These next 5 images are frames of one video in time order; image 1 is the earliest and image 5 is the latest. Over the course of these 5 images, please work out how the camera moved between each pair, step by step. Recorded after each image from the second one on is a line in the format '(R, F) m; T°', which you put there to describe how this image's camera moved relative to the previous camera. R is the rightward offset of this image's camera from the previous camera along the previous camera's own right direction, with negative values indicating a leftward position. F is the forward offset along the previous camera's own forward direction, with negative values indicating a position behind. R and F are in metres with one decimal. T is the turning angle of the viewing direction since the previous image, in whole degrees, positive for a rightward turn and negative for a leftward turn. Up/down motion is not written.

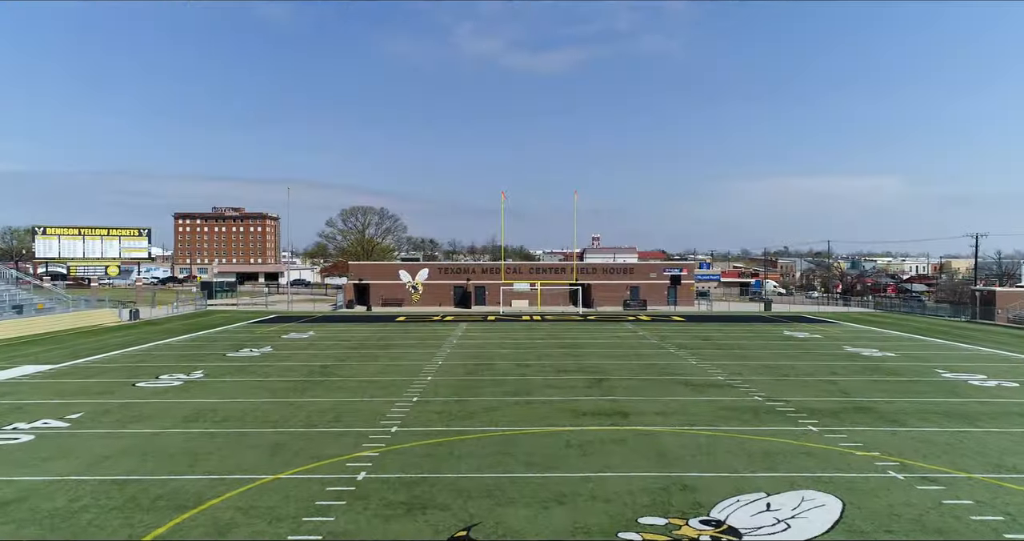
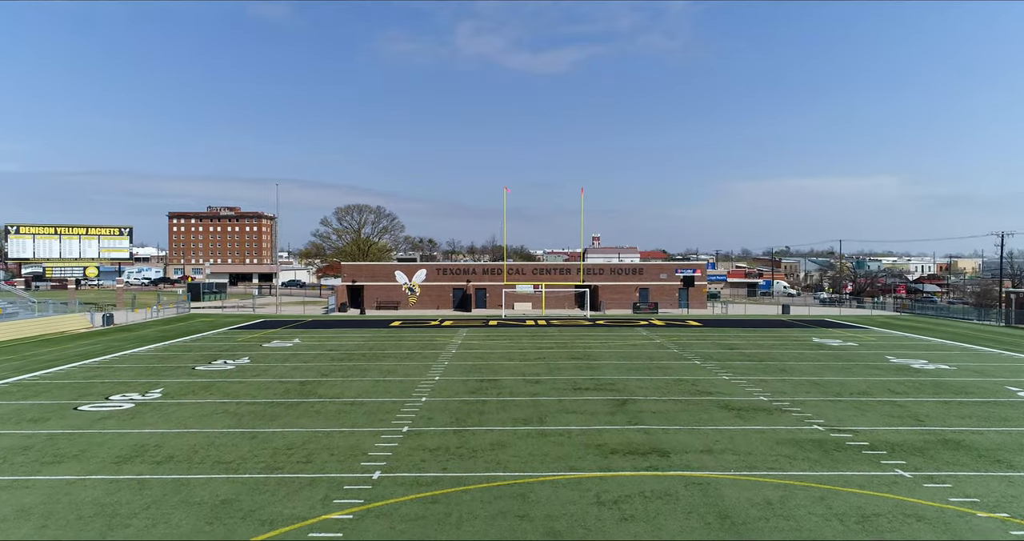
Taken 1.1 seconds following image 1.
(-0.1, +2.9) m; 0°
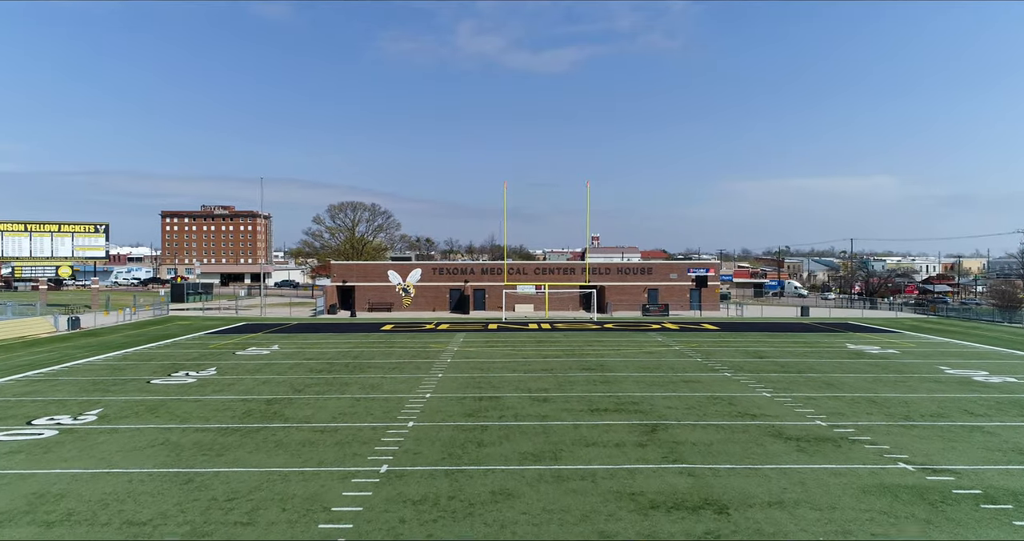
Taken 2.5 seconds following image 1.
(-0.1, +2.9) m; 0°
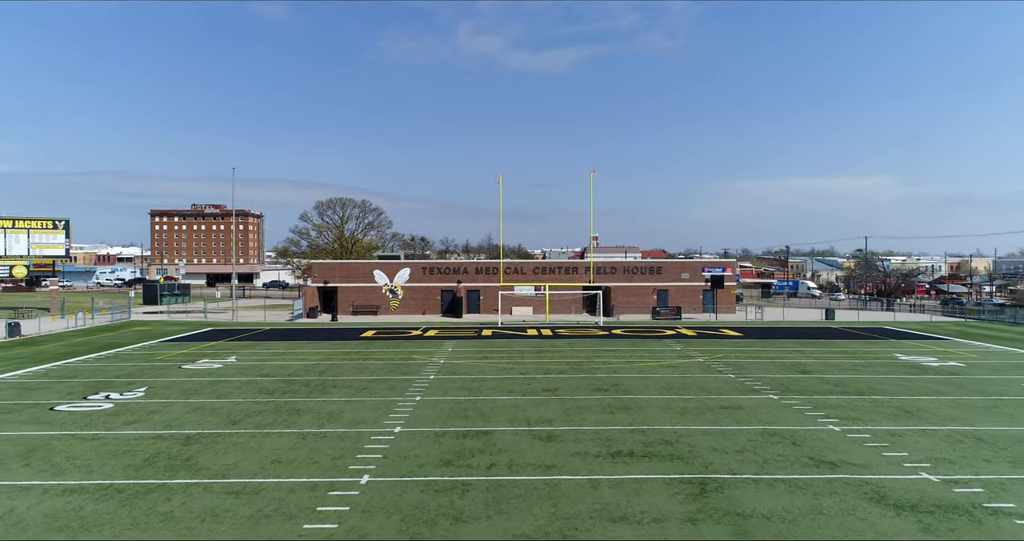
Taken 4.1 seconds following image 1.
(+0.1, +3.9) m; 0°
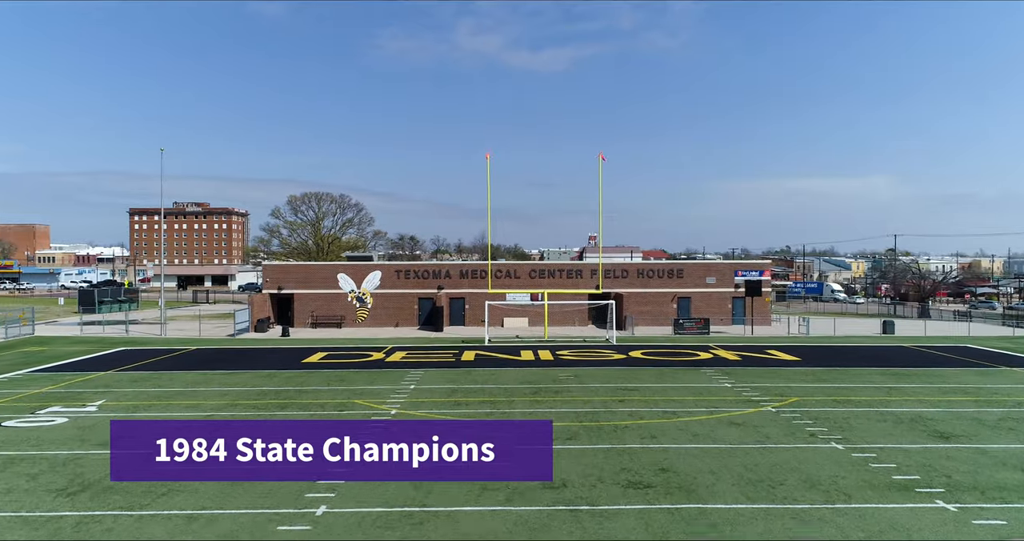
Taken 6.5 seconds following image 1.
(+0.2, +7.1) m; 0°
